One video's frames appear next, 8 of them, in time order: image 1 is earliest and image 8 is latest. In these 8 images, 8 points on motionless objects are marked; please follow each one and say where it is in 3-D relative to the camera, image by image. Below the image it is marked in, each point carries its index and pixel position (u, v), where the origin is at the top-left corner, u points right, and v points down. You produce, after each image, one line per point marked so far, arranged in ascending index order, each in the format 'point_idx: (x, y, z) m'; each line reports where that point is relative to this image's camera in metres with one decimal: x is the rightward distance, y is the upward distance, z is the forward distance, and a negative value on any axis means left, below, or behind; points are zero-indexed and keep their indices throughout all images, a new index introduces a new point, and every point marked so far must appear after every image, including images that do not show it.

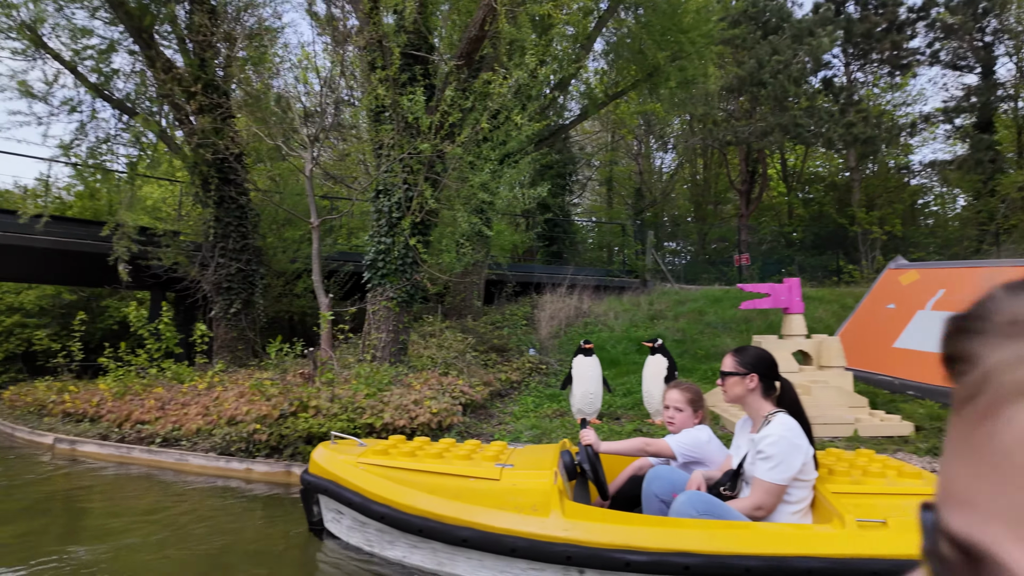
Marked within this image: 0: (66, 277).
0: (-10.0, +0.3, +13.4) m
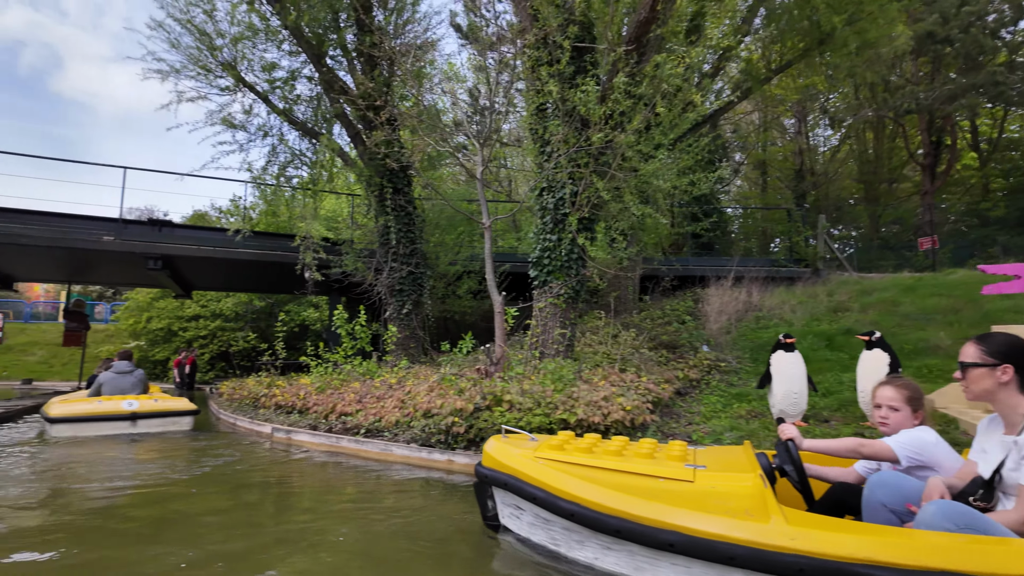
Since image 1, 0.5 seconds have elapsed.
0: (-6.3, +0.1, +15.2) m
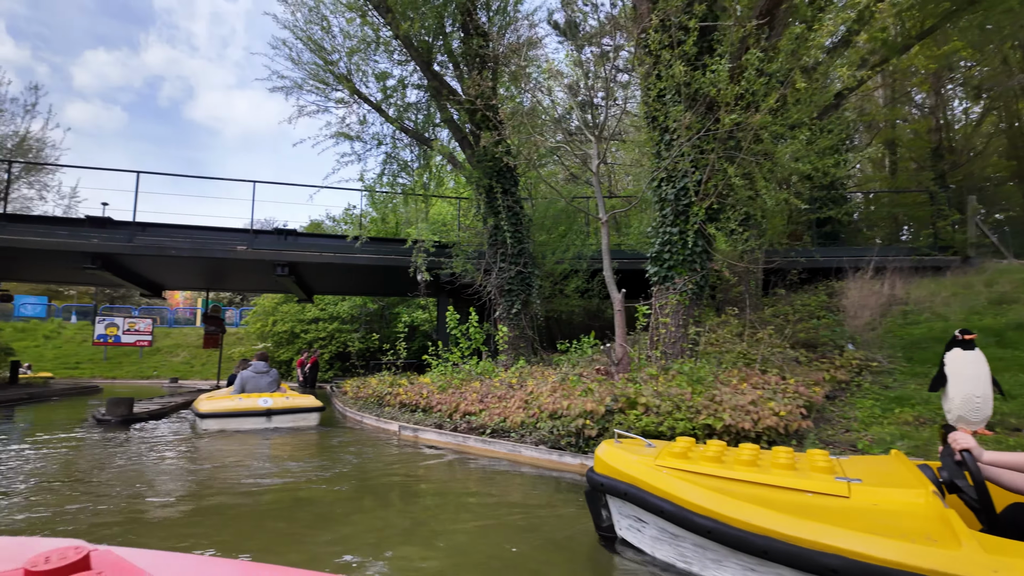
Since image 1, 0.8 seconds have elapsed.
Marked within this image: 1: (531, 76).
0: (-3.6, 0.0, +15.8) m
1: (+0.3, +3.5, +9.8) m
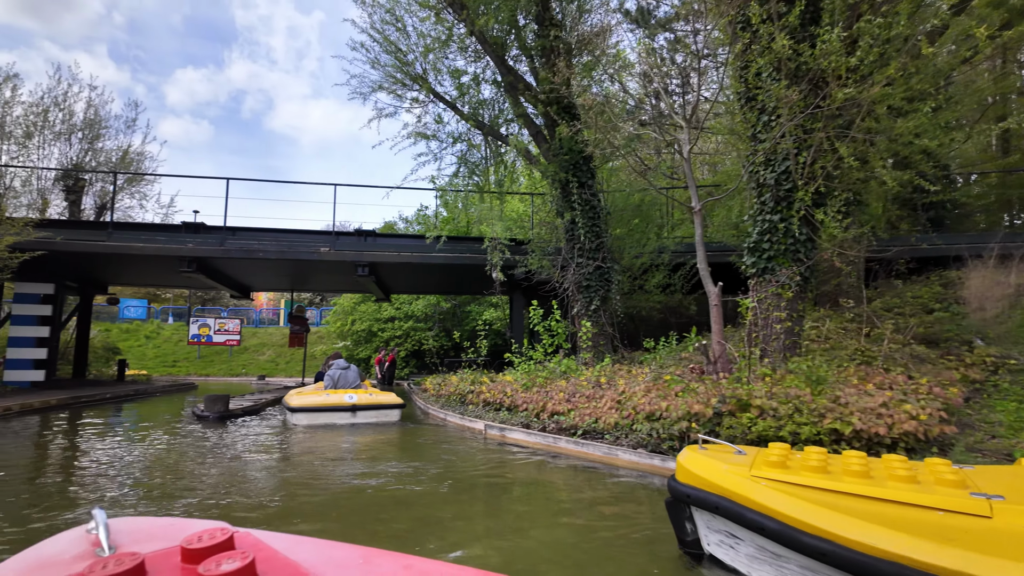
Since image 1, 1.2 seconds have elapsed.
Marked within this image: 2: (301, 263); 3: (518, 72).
0: (-1.6, +0.1, +15.8) m
1: (+1.6, +3.5, +9.4) m
2: (-4.8, +0.6, +13.7) m
3: (+0.1, +4.1, +11.4) m
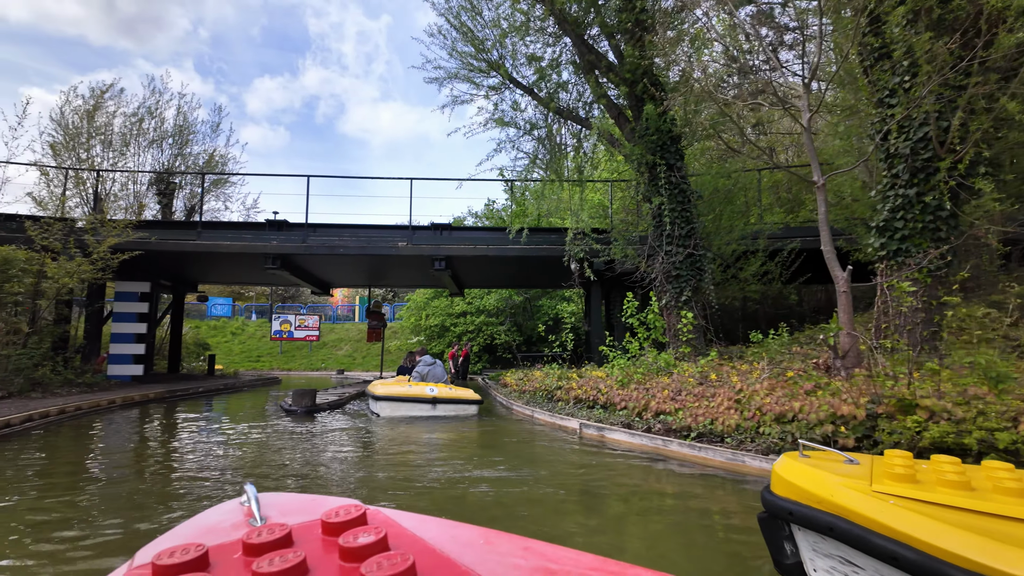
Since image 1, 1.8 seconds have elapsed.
0: (+0.4, +0.2, +15.5) m
1: (+2.8, +3.7, +8.7) m
2: (-3.0, +0.7, +13.7) m
3: (+1.6, +4.3, +10.8) m
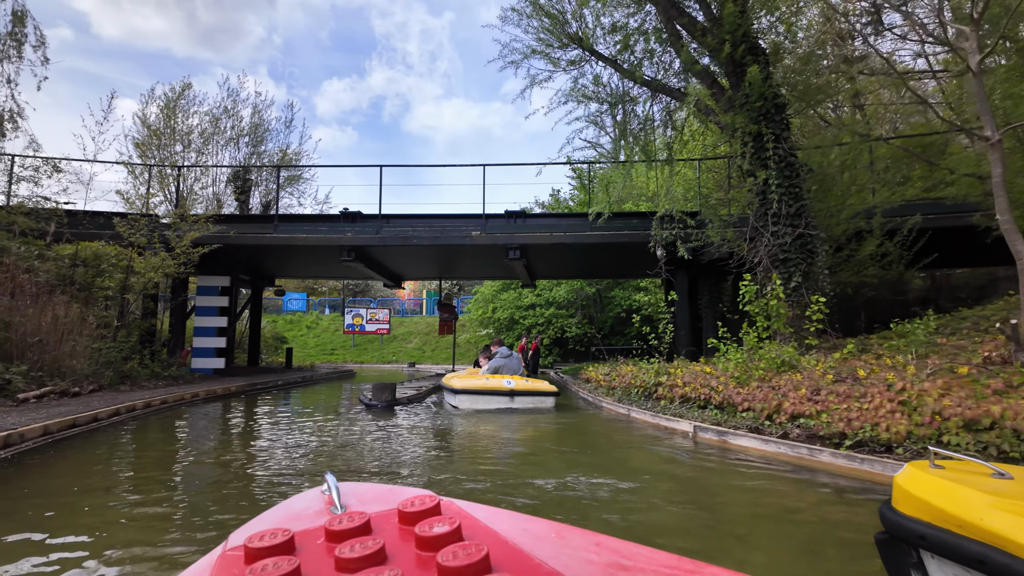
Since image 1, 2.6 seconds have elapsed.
0: (+2.4, +0.5, +14.7) m
1: (+3.9, +3.9, +7.7) m
2: (-1.3, +0.9, +13.2) m
3: (+2.9, +4.5, +9.9) m
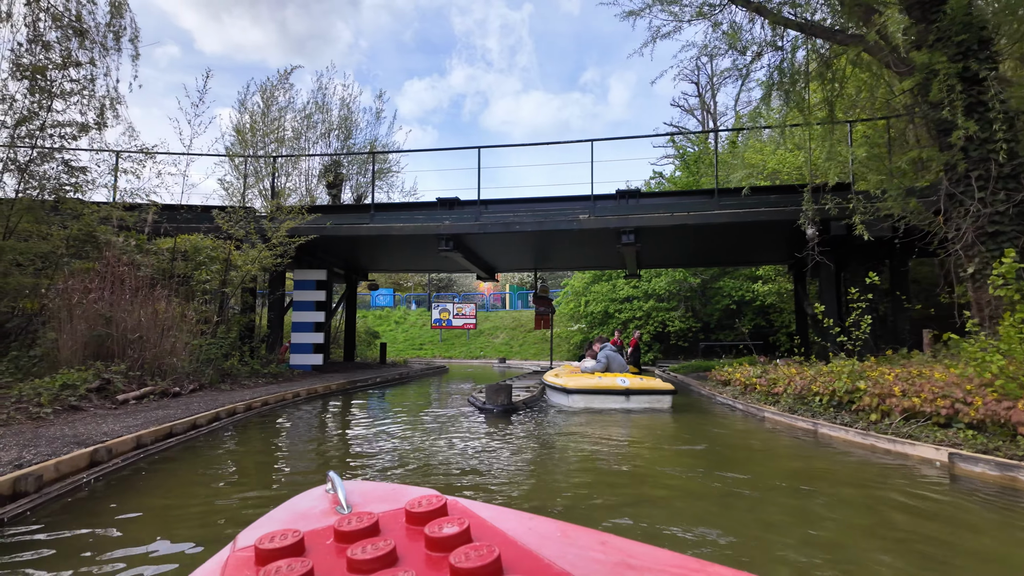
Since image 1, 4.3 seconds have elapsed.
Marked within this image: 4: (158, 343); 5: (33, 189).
0: (+4.8, +0.8, +13.0) m
1: (+5.4, +4.1, +5.8) m
2: (+0.9, +1.1, +12.1) m
3: (+4.7, +4.7, +8.1) m
4: (-5.1, -0.8, +8.6) m
5: (-7.0, +1.5, +8.8) m
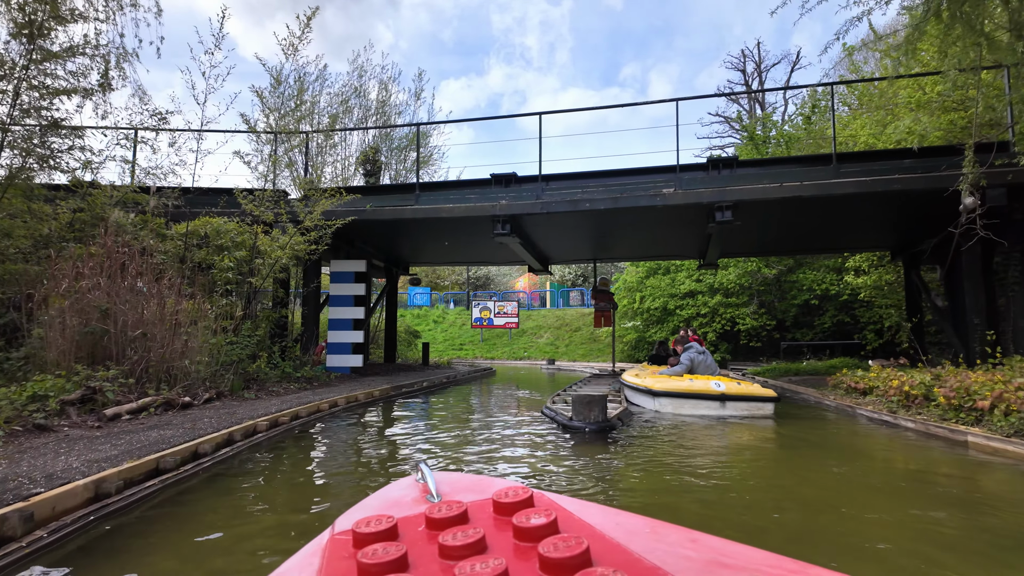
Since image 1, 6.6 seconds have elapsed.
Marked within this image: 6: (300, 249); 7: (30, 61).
0: (+6.0, +1.0, +11.0) m
1: (+6.2, +4.3, +3.8) m
2: (+2.1, +1.3, +10.3) m
3: (+5.6, +4.9, +6.1) m
4: (-4.1, -0.6, +7.1) m
5: (-6.1, +1.6, +7.5) m
6: (-3.5, +0.6, +9.8) m
7: (-5.9, +2.8, +7.3) m
